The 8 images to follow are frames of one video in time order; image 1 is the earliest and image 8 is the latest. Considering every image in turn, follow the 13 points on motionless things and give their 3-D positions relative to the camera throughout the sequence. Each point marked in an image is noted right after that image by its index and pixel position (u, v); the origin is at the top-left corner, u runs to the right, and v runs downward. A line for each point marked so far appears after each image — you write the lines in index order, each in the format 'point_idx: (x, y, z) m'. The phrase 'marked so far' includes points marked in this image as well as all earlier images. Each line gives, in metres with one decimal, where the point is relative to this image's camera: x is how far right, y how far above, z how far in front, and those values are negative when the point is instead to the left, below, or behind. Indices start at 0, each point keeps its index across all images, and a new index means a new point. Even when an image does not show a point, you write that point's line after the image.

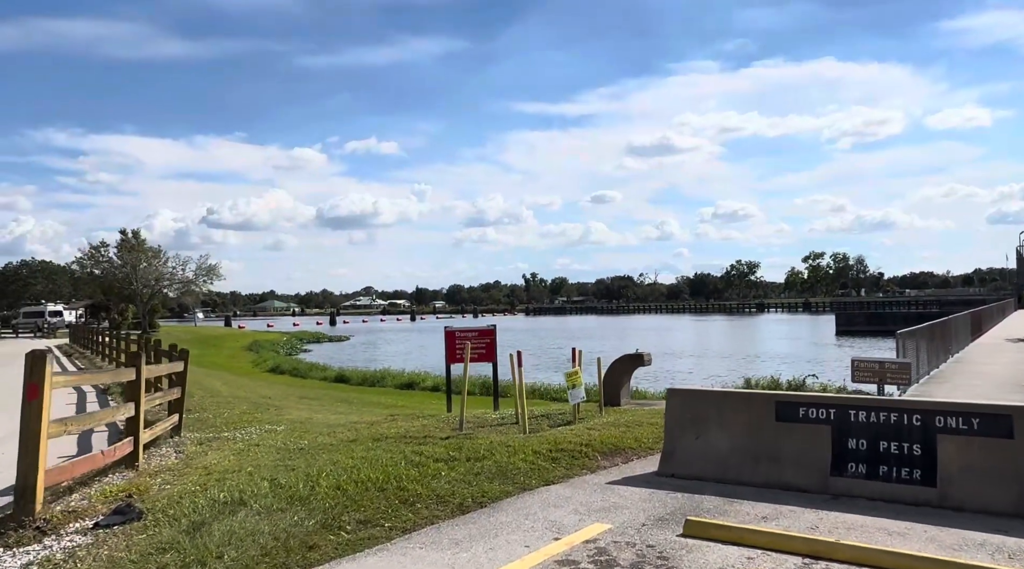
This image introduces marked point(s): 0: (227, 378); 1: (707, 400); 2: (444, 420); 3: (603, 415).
0: (-5.8, -1.9, +16.7) m
1: (+1.4, -0.8, +6.1) m
2: (-0.7, -1.3, +8.0) m
3: (+1.0, -1.4, +9.1) m
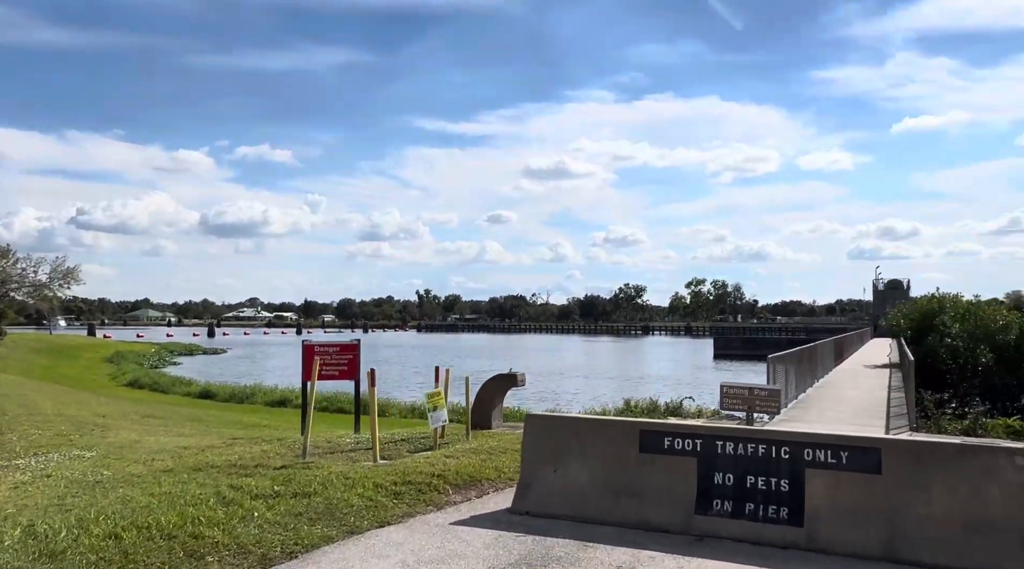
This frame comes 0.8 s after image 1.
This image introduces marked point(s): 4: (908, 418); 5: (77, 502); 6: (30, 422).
0: (-8.2, -2.0, +15.2) m
1: (+0.4, -1.0, +5.6) m
2: (-2.0, -1.4, +7.3) m
3: (-0.4, -1.6, +8.6) m
4: (+7.5, -2.5, +15.8) m
5: (-2.3, -1.2, +4.5) m
6: (-5.0, -1.4, +8.5) m
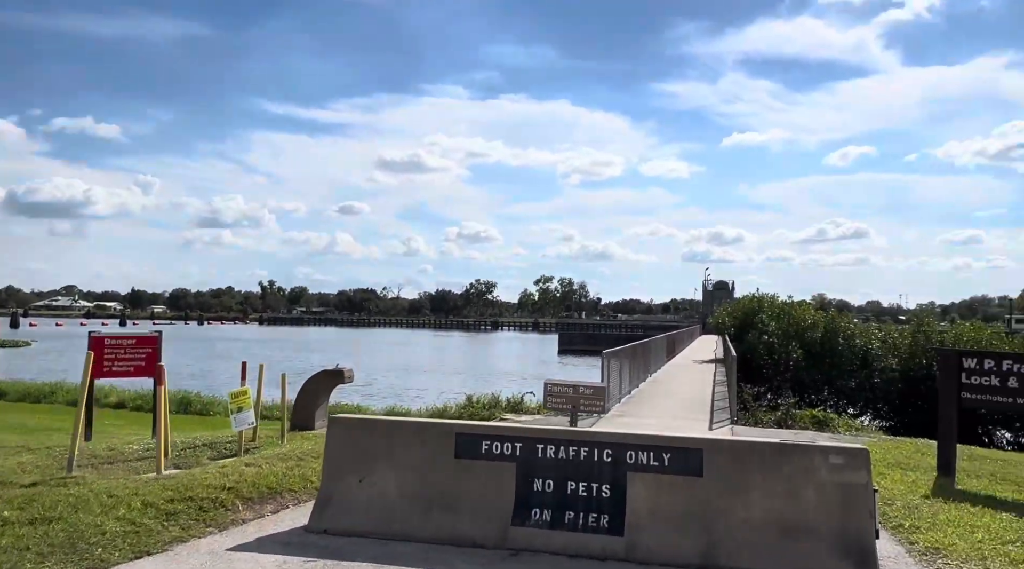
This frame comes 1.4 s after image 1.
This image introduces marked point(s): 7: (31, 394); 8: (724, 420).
0: (-11.0, -1.7, +13.0) m
1: (-0.8, -0.9, +5.1) m
2: (-3.4, -1.3, +6.3) m
3: (-2.2, -1.5, +7.9) m
4: (+4.3, -2.5, +16.4) m
5: (-3.3, -1.1, +3.4) m
6: (-6.6, -1.2, +7.0) m
7: (-11.4, -2.6, +19.5) m
8: (+3.9, -2.5, +15.3) m
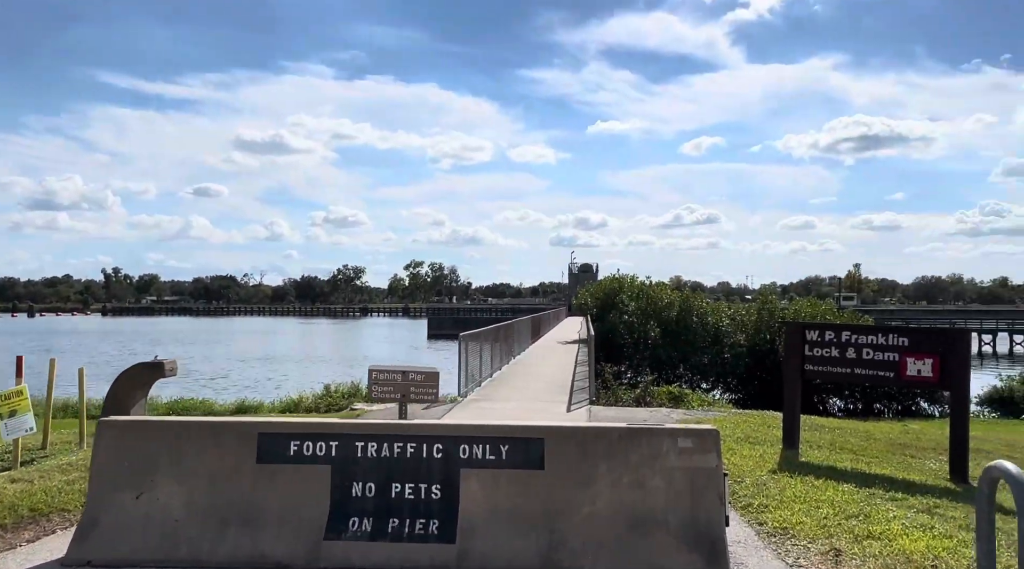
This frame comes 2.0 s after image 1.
0: (-13.1, -1.6, +10.4) m
1: (-1.8, -0.8, +4.3) m
2: (-4.6, -1.2, +5.0) m
3: (-3.6, -1.4, +6.8) m
4: (+1.5, -2.1, +16.3) m
5: (-3.9, -1.0, +2.3) m
6: (-7.8, -1.2, +5.2) m
7: (-14.5, -2.3, +16.9) m
8: (+1.3, -2.1, +15.1) m
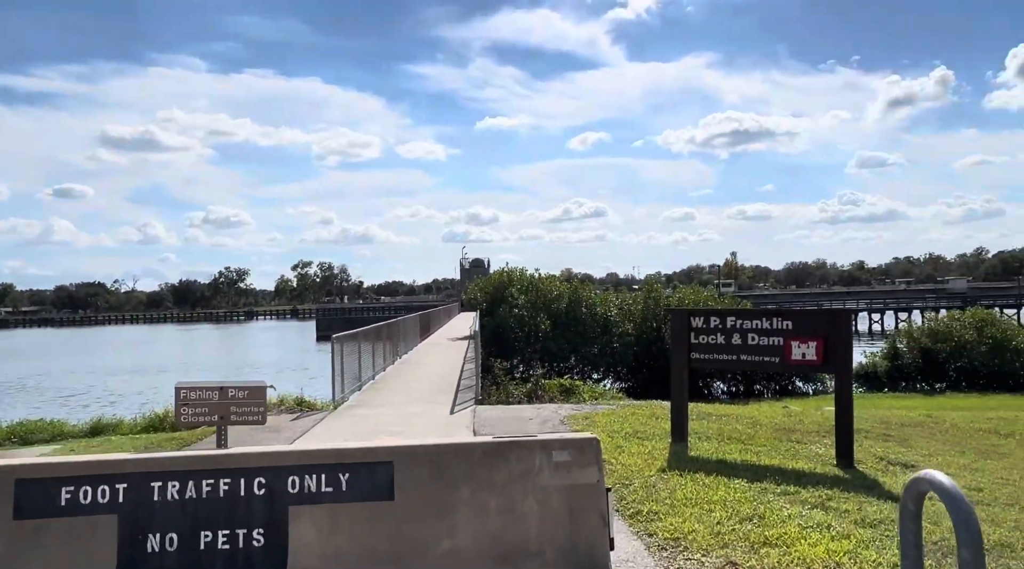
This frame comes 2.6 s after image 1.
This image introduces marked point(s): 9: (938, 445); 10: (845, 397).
0: (-14.5, -1.9, +7.9) m
1: (-2.5, -0.8, +3.3) m
2: (-5.3, -1.3, +3.7) m
3: (-4.6, -1.4, +5.6) m
4: (-0.7, -2.0, +15.6) m
5: (-4.3, -1.1, +1.0) m
6: (-8.5, -1.4, +3.4) m
7: (-16.7, -2.7, +14.1) m
8: (-0.8, -2.0, +14.4) m
9: (+6.0, -2.2, +11.6) m
10: (+3.7, -1.2, +9.1) m
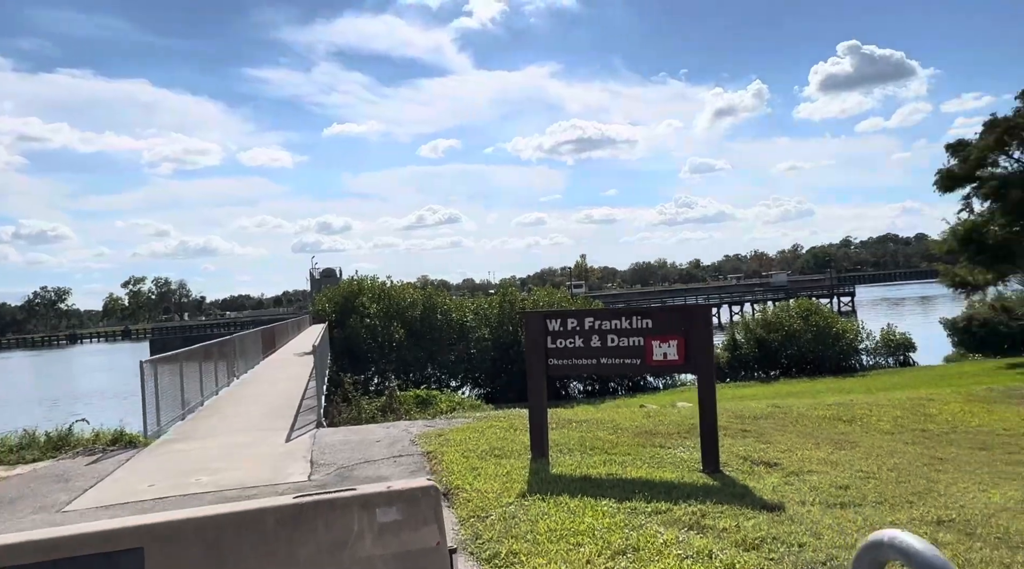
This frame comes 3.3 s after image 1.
0: (-15.6, -2.5, +4.3) m
1: (-3.0, -0.9, +1.8) m
2: (-5.8, -1.5, +1.7) m
3: (-5.4, -1.6, +3.7) m
4: (-3.4, -2.2, +14.3) m
5: (-4.4, -1.3, -0.7) m
6: (-9.0, -1.7, +0.9) m
7: (-18.8, -3.5, +10.0) m
8: (-3.2, -2.2, +13.1) m
9: (+3.9, -2.0, +11.5) m
10: (+2.1, -1.2, +8.6) m
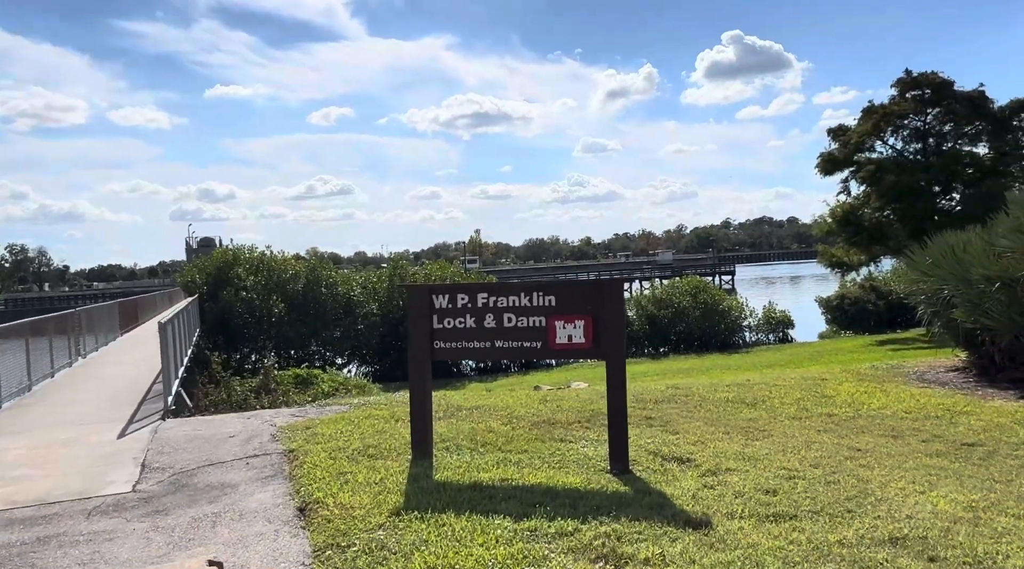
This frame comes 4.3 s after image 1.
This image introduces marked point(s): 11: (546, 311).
0: (-16.0, -2.2, +1.0) m
1: (-3.2, -0.8, +0.1) m
2: (-6.0, -1.4, -0.3) m
3: (-5.8, -1.4, +1.7) m
4: (-5.2, -1.7, +12.4) m
5: (-4.2, -1.2, -2.6) m
6: (-9.0, -1.5, -1.5) m
7: (-19.9, -2.9, +6.3) m
8: (-4.8, -1.7, +11.3) m
9: (+2.4, -1.7, +10.6) m
10: (+1.0, -0.9, +7.5) m
11: (+0.3, -0.3, +7.7) m
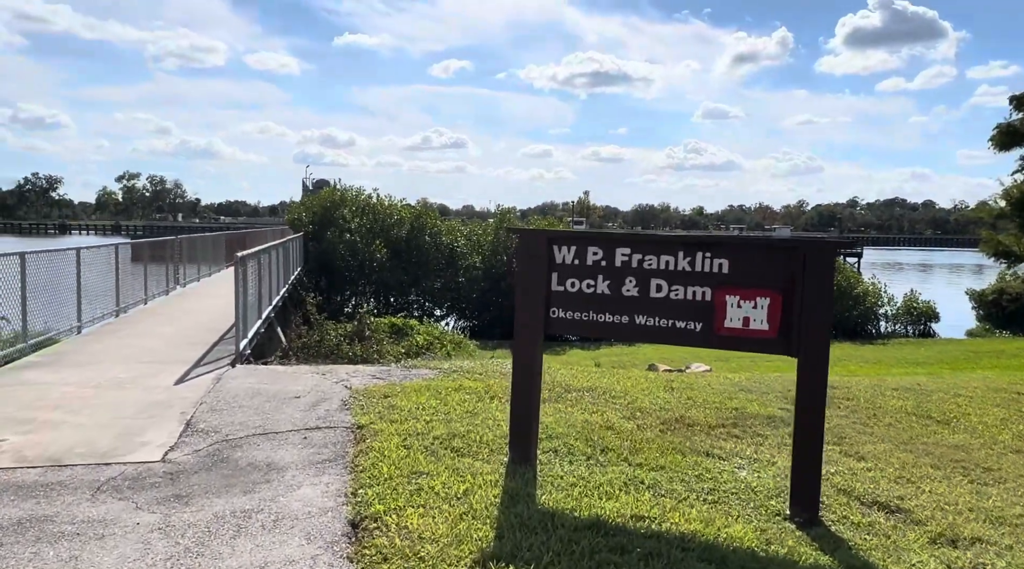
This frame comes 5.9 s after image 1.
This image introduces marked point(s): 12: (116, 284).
0: (-15.8, -0.8, +0.9) m
1: (-3.1, -0.6, -1.6) m
2: (-6.0, -0.9, -1.7) m
3: (-5.6, -0.9, +0.3) m
4: (-3.6, -0.8, +10.9) m
5: (-4.6, -1.0, -4.2) m
6: (-9.1, -0.9, -2.5) m
7: (-19.1, -1.0, +6.7) m
8: (-3.4, -0.9, +9.7) m
9: (+3.7, -1.5, +8.1) m
10: (+1.9, -0.7, +5.2) m
11: (+1.3, 0.0, +5.4) m
12: (-8.3, 0.0, +17.2) m
